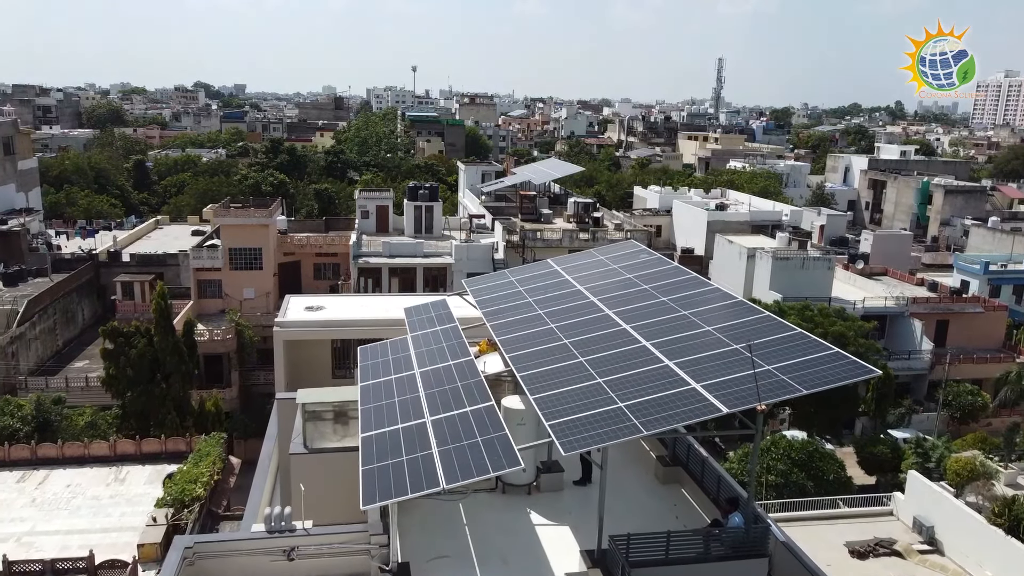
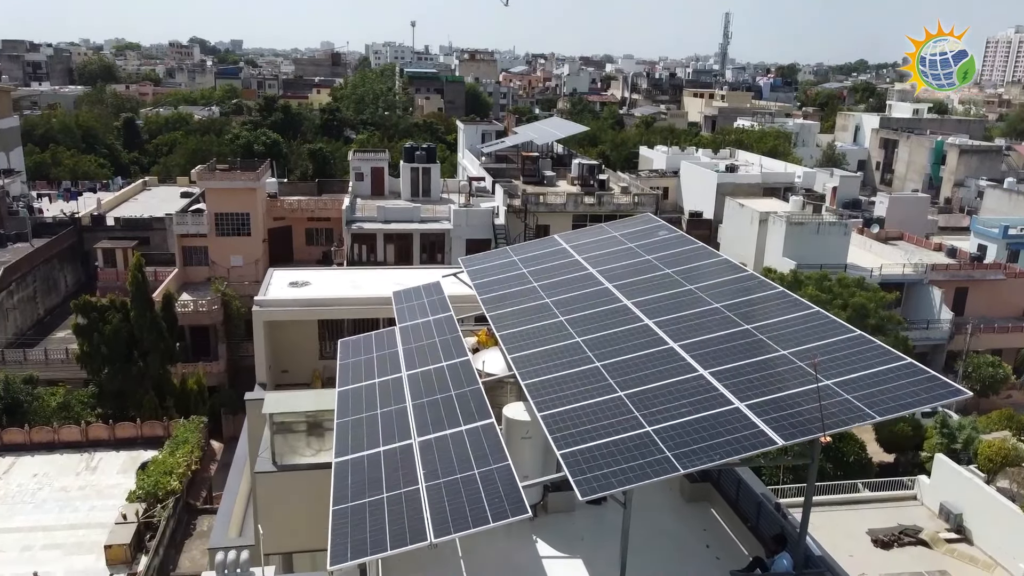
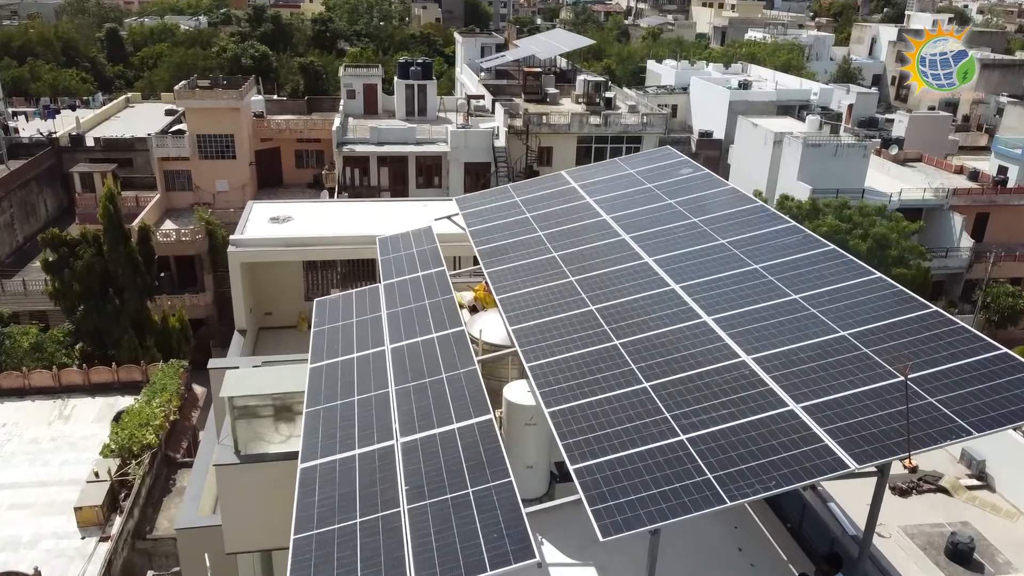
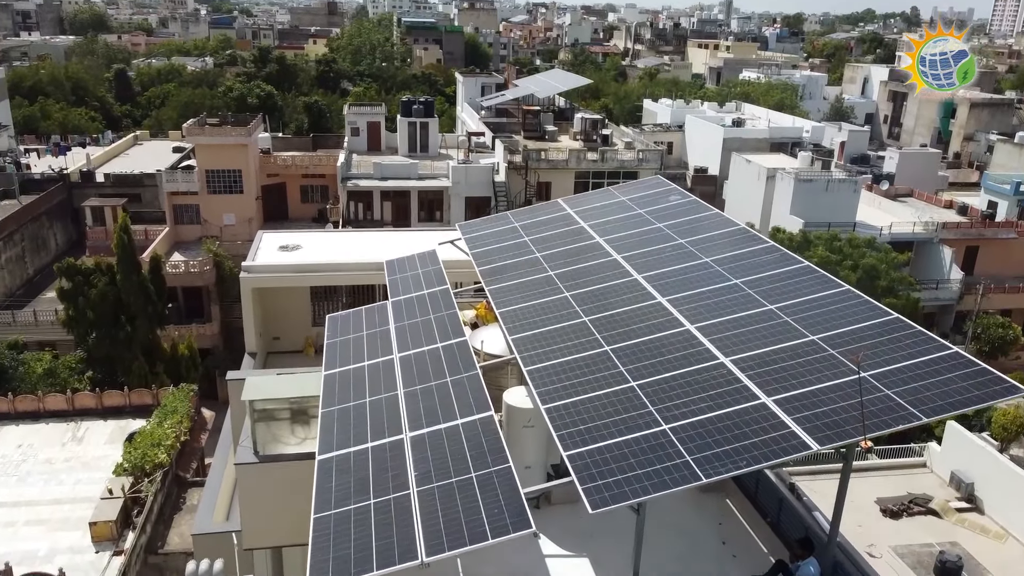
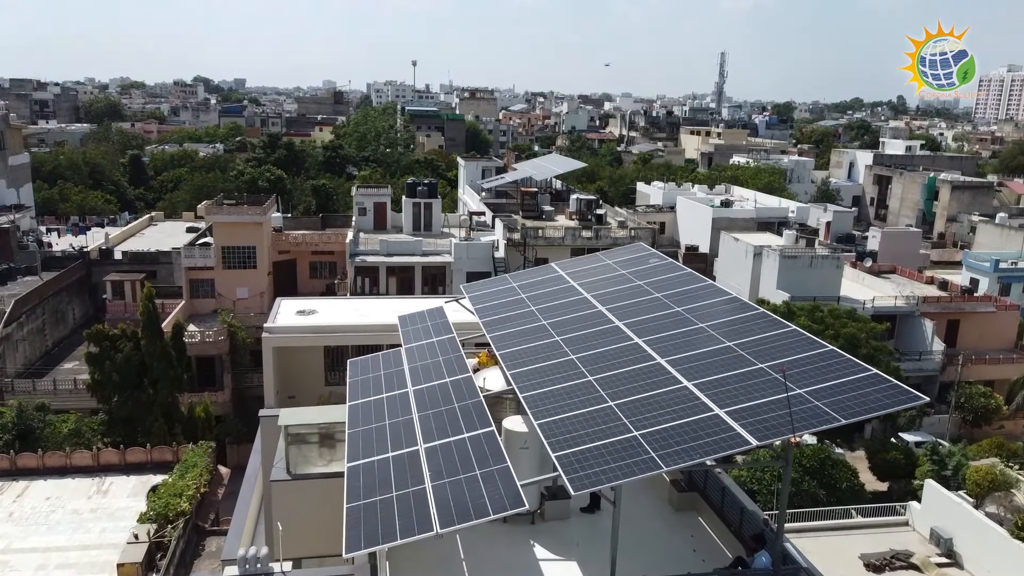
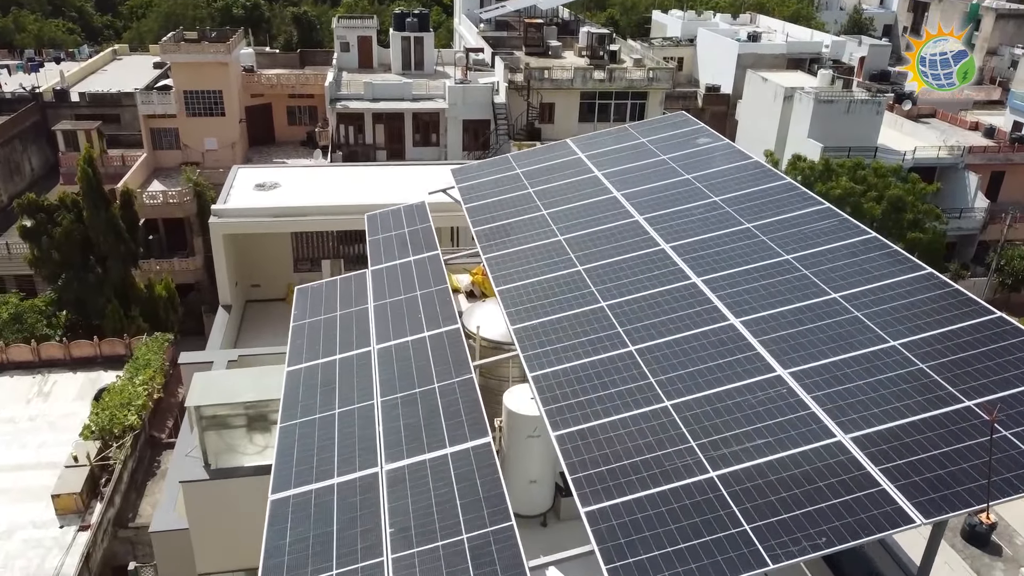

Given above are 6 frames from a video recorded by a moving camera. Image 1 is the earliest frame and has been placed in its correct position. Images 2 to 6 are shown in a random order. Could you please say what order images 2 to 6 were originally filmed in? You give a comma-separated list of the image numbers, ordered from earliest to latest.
5, 2, 4, 3, 6
